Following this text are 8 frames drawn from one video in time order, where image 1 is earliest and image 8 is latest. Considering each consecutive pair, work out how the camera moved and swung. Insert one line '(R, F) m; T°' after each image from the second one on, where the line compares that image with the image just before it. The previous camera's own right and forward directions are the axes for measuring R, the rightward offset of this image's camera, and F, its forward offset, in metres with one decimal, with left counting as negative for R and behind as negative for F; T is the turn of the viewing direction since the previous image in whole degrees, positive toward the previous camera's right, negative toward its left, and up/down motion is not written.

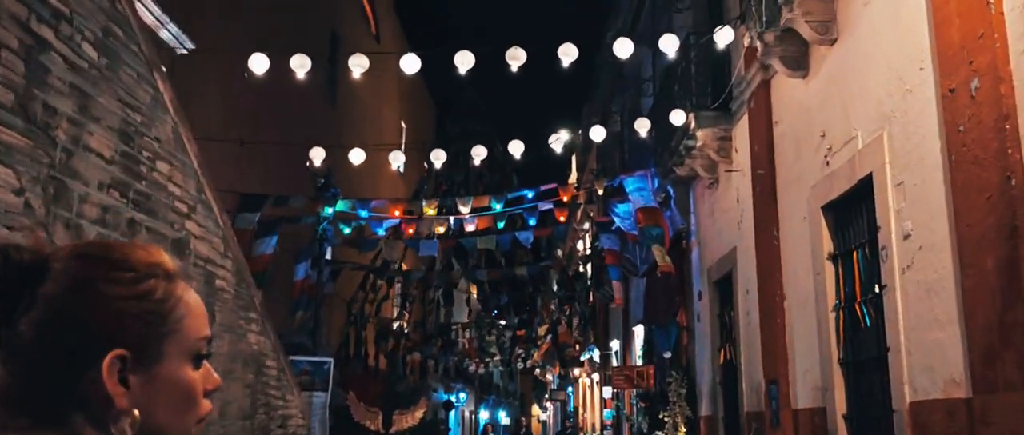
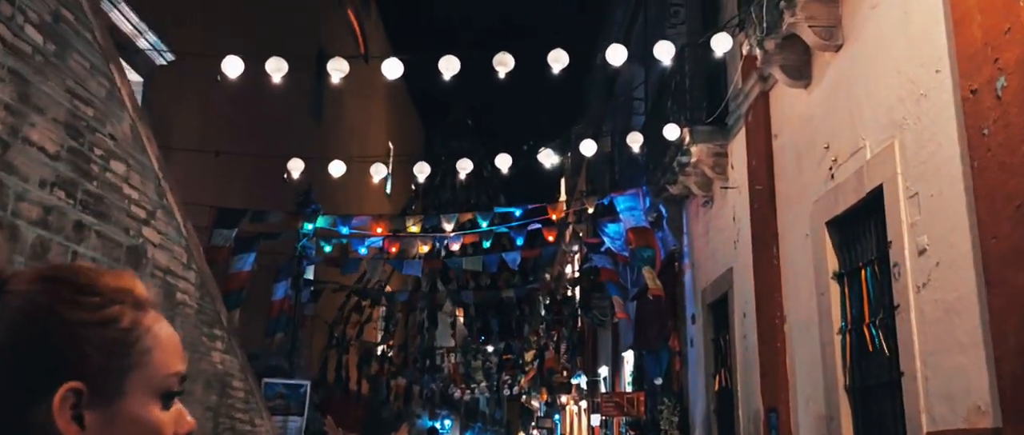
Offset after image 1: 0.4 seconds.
(0.0, +0.5) m; +1°
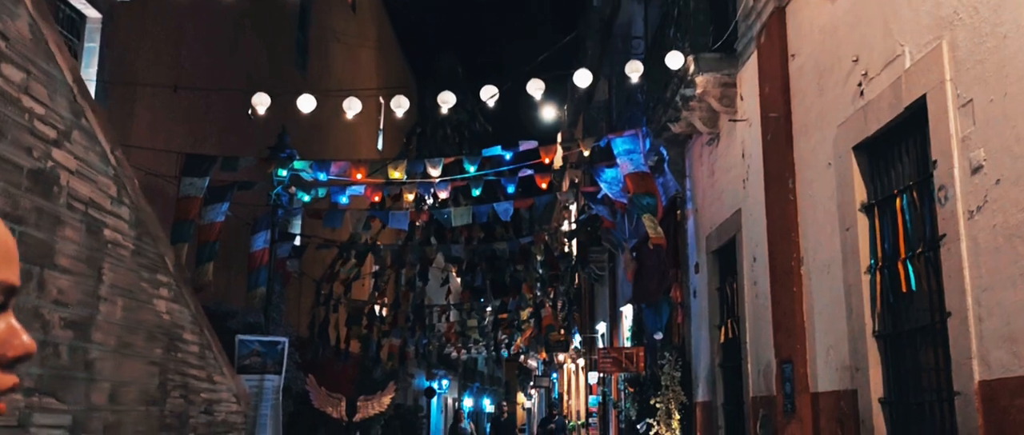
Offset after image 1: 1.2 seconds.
(+0.1, +0.9) m; 0°
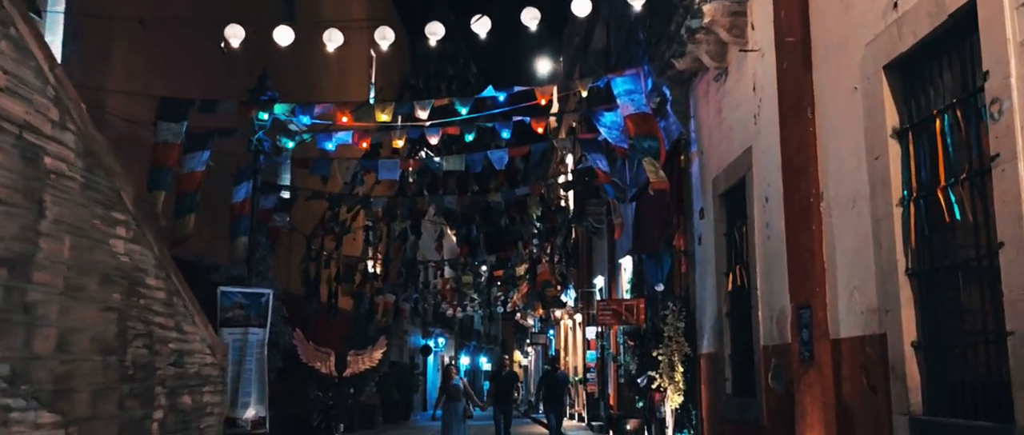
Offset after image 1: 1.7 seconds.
(0.0, +0.6) m; 0°
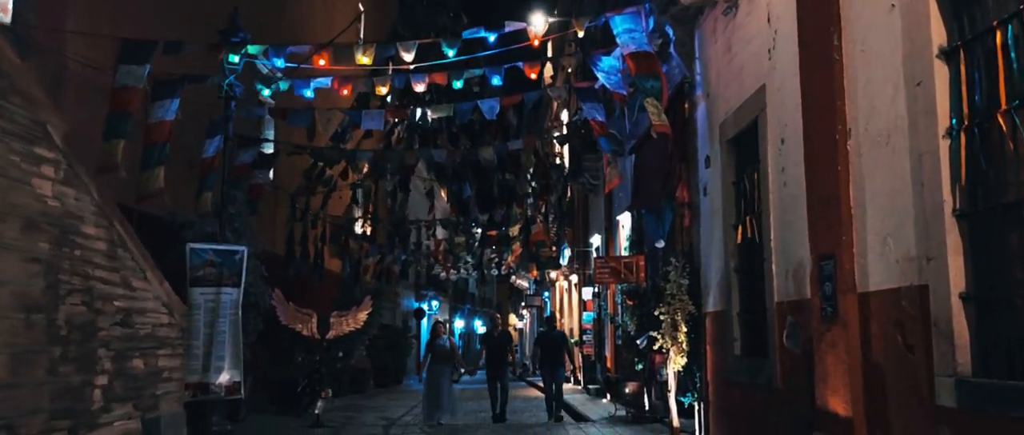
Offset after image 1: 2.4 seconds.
(0.0, +0.8) m; 0°
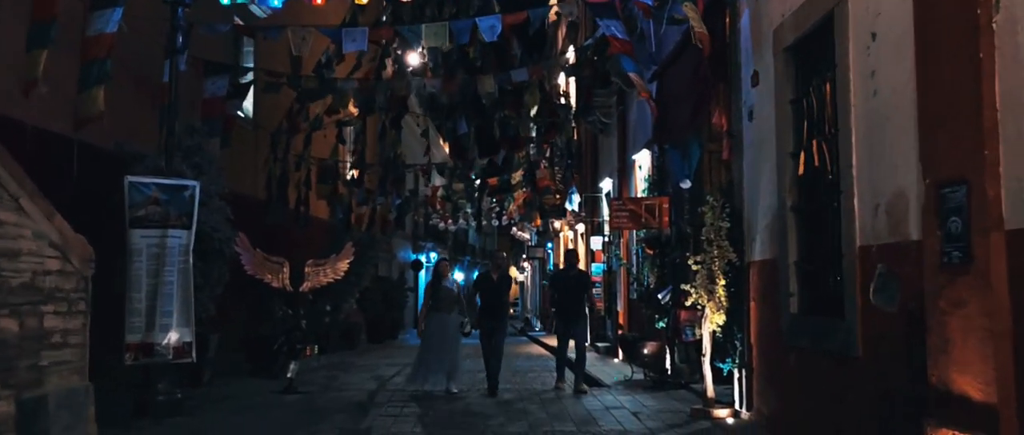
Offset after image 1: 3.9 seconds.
(0.0, +1.8) m; 0°
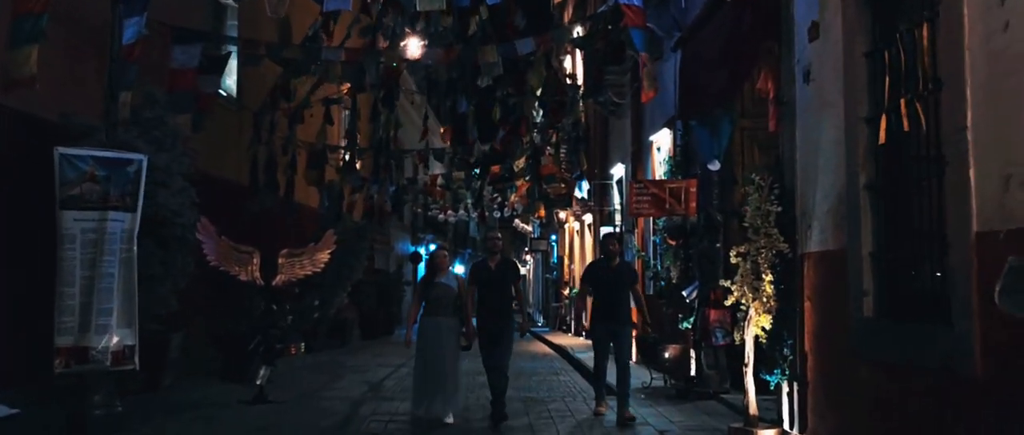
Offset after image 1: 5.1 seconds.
(0.0, +1.5) m; 0°
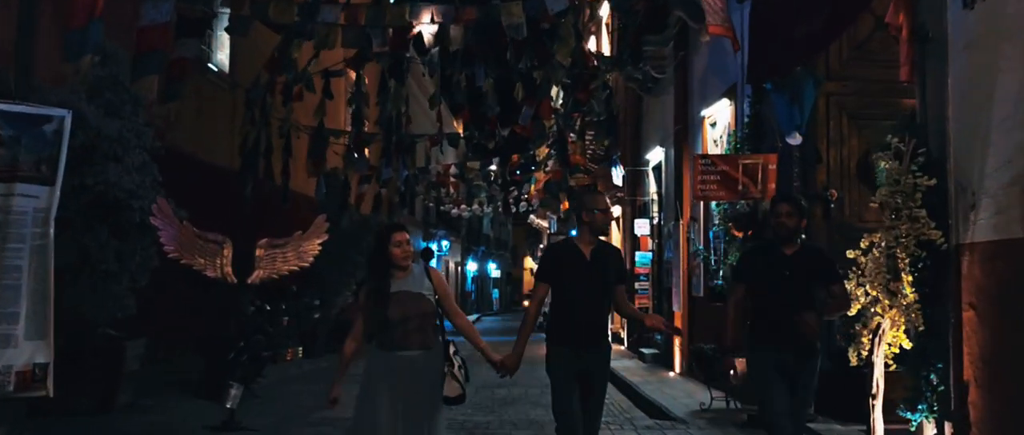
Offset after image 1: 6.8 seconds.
(-0.2, +2.0) m; -1°
